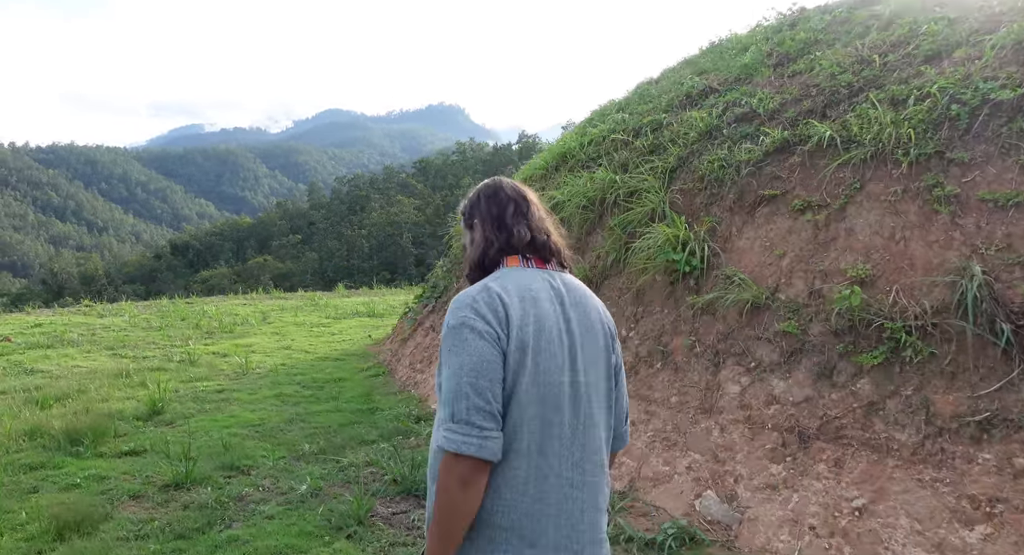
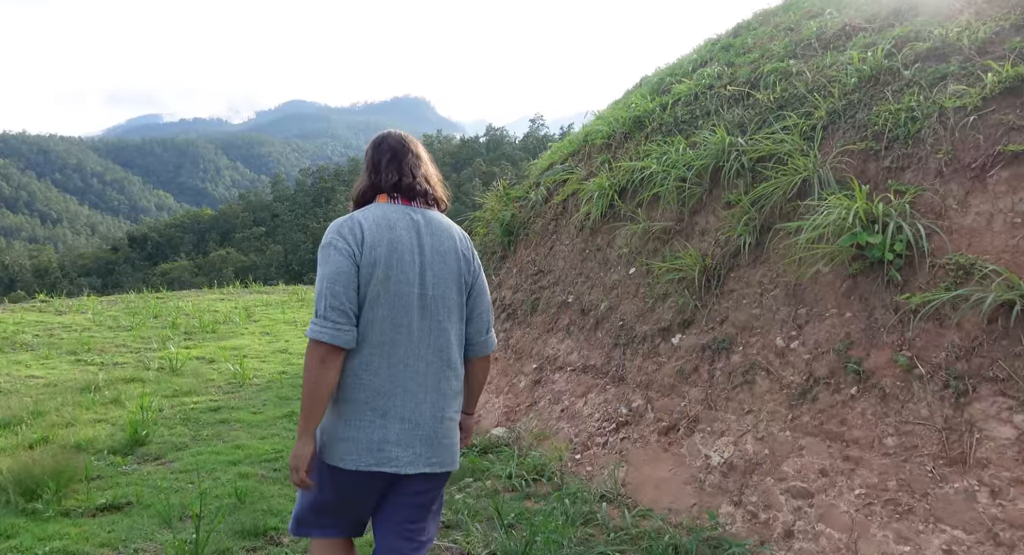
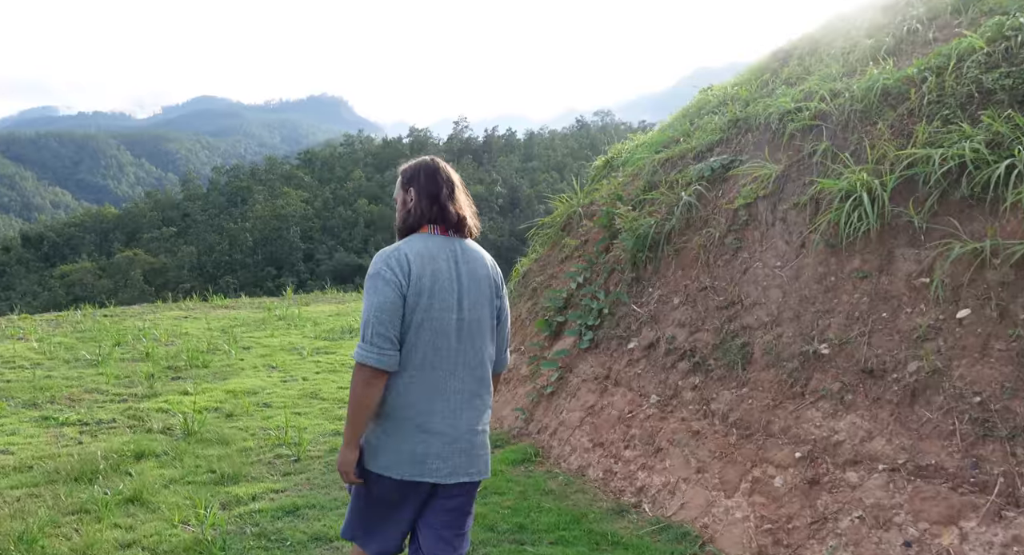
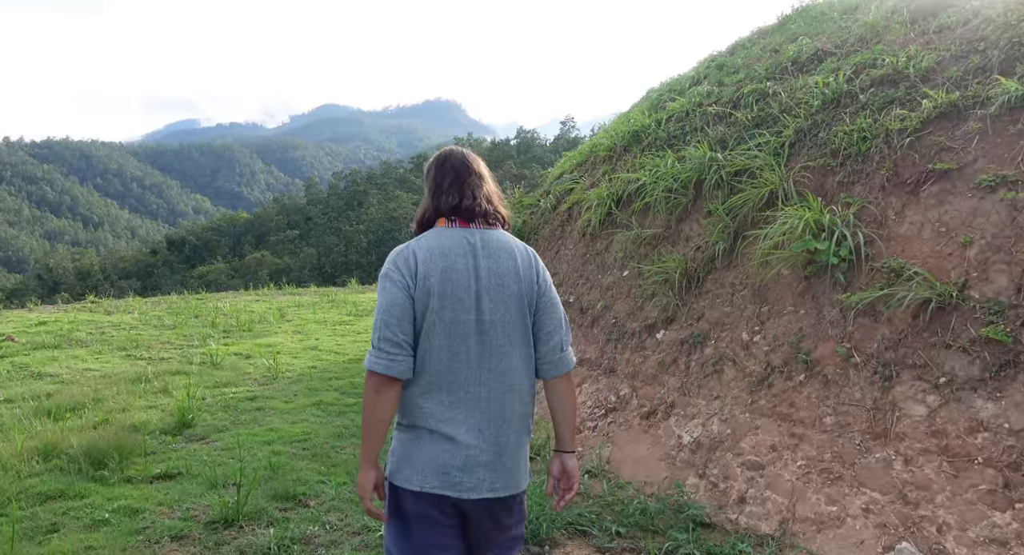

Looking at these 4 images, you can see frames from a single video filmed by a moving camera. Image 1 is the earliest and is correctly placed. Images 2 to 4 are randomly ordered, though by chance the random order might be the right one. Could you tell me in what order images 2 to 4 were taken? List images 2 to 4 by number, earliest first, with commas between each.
4, 2, 3
